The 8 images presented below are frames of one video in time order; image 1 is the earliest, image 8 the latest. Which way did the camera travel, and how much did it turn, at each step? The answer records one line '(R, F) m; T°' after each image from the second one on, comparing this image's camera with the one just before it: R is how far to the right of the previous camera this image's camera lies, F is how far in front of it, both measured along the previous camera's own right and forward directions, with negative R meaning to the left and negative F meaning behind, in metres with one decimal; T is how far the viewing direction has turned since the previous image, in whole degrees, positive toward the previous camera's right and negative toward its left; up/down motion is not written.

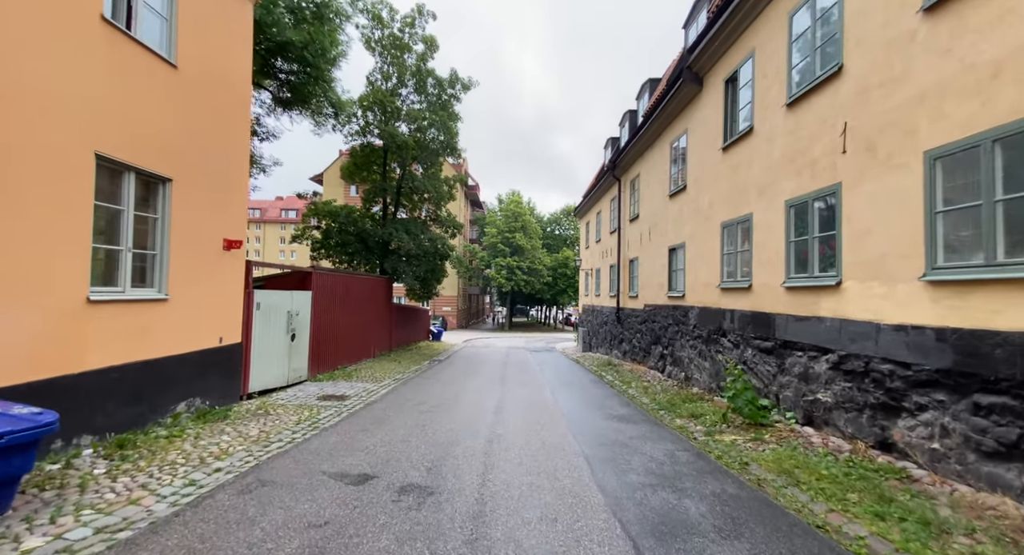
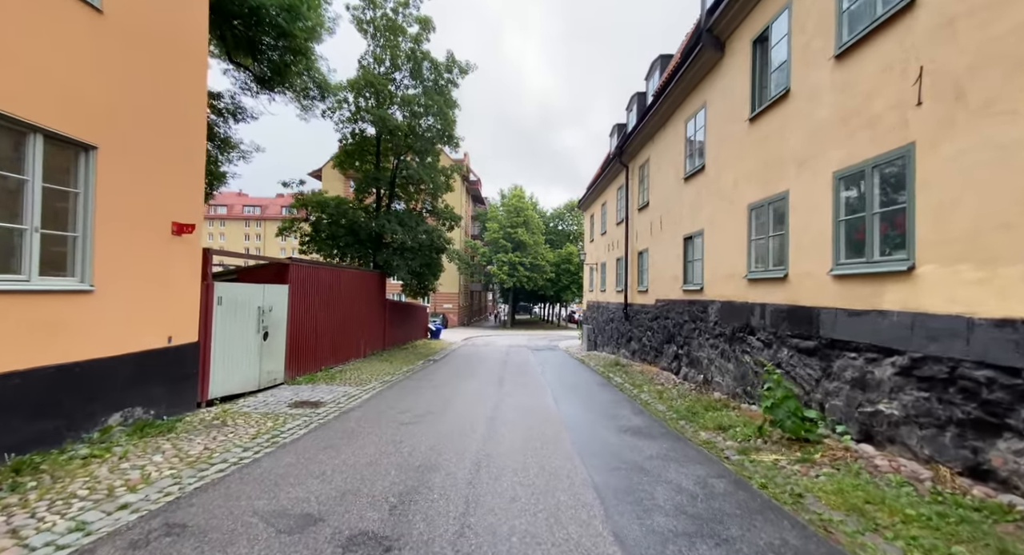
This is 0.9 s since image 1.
(+0.1, +1.0) m; 0°
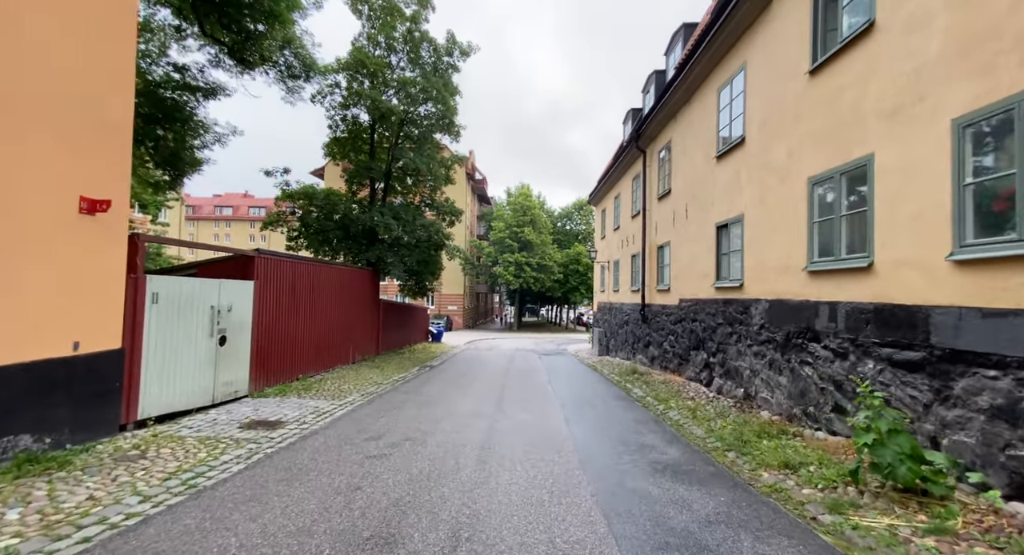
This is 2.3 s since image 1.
(+0.1, +1.4) m; -1°
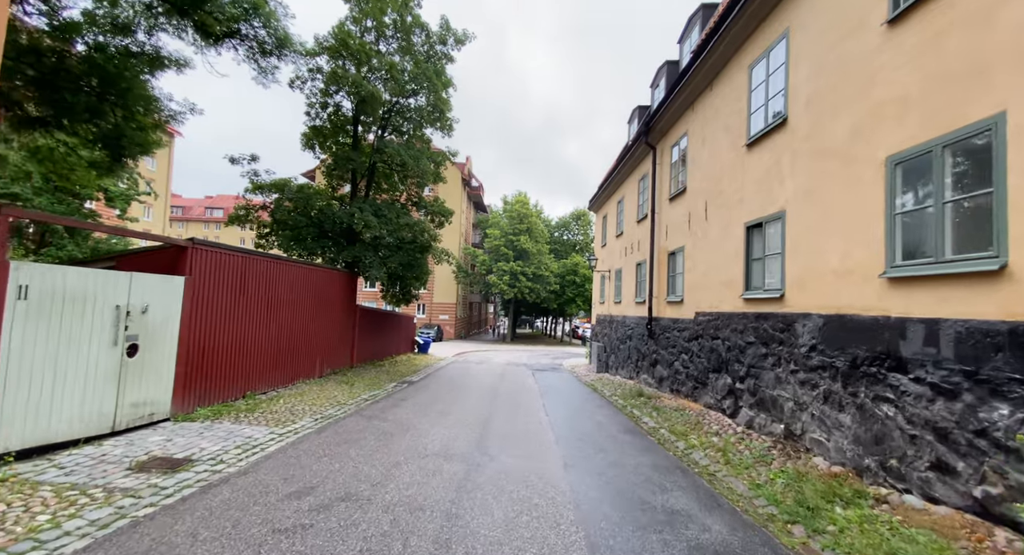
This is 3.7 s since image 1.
(+0.1, +1.5) m; +1°
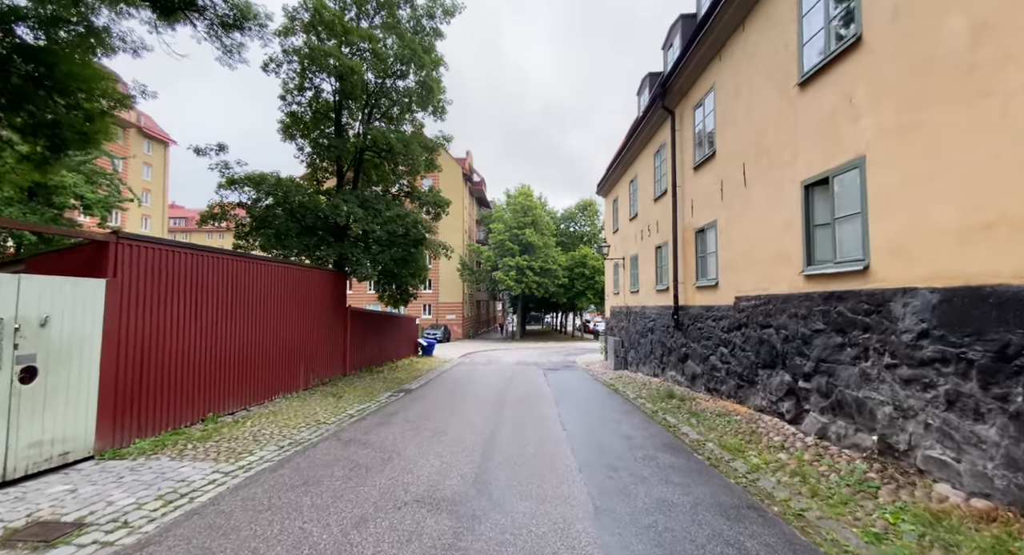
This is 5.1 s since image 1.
(+0.1, +1.4) m; -1°
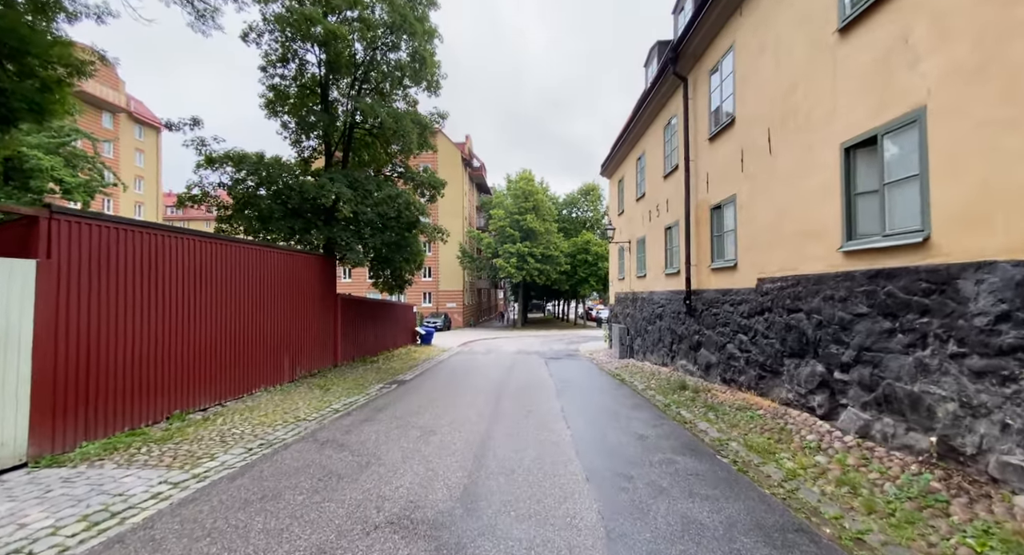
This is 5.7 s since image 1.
(+0.1, +0.7) m; 0°
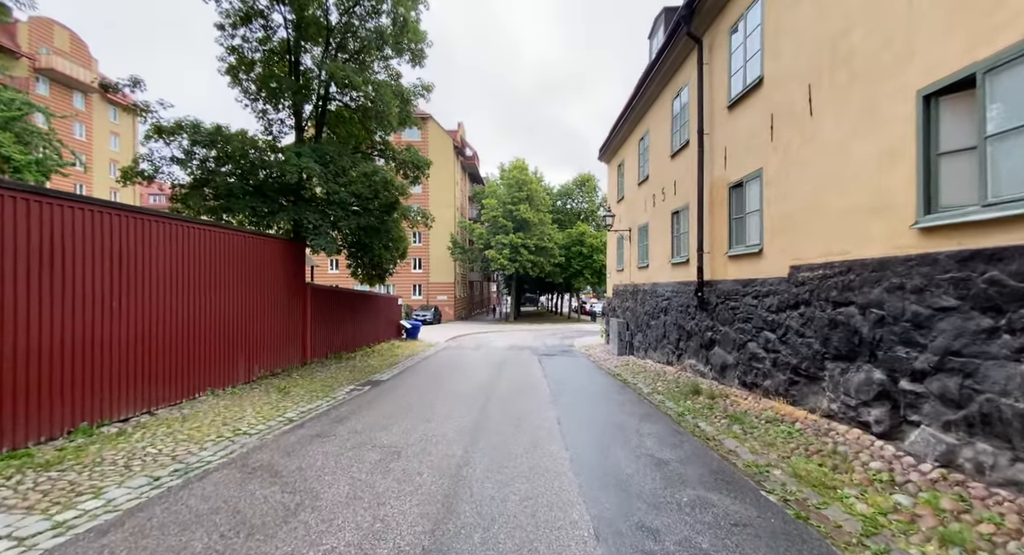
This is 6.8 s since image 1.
(+0.1, +1.2) m; +1°
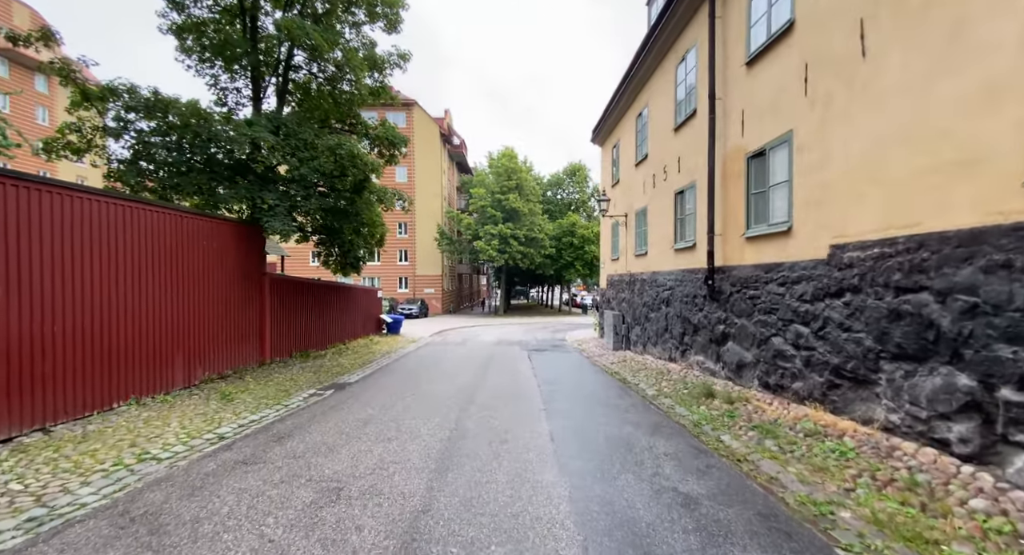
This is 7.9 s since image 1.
(+0.1, +1.1) m; +1°
